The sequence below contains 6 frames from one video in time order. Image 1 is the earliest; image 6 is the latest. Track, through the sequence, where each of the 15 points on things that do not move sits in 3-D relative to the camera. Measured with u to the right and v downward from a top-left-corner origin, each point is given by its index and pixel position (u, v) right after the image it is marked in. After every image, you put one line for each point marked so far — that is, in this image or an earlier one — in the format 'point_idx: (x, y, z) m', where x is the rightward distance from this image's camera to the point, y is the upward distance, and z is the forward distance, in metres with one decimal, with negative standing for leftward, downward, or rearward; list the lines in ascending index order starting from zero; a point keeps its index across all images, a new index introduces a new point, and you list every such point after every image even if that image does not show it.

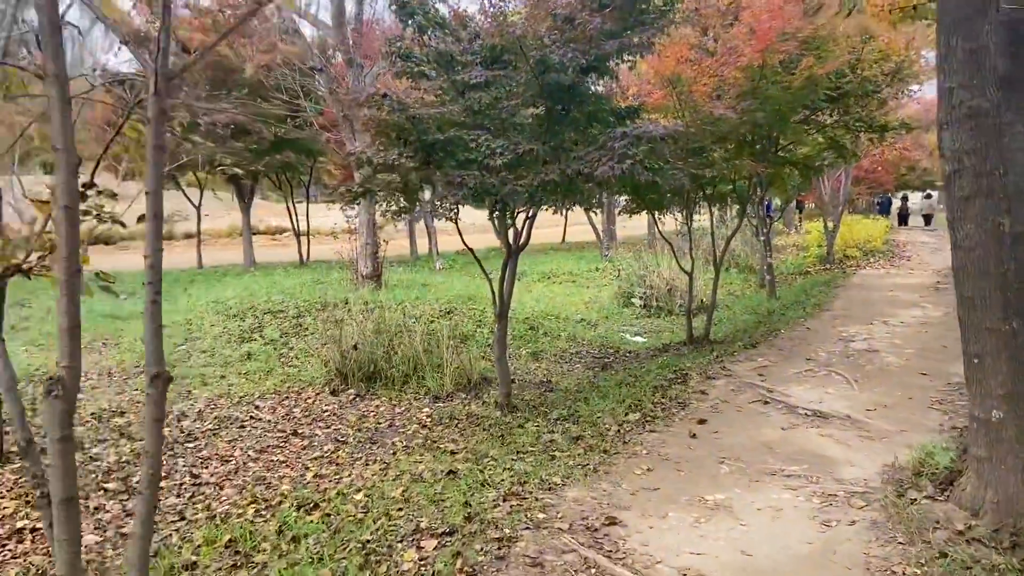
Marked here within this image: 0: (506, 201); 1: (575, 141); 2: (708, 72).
0: (0.0, +0.6, +5.2) m
1: (+0.4, +1.0, +5.6) m
2: (+1.8, +2.0, +7.5) m
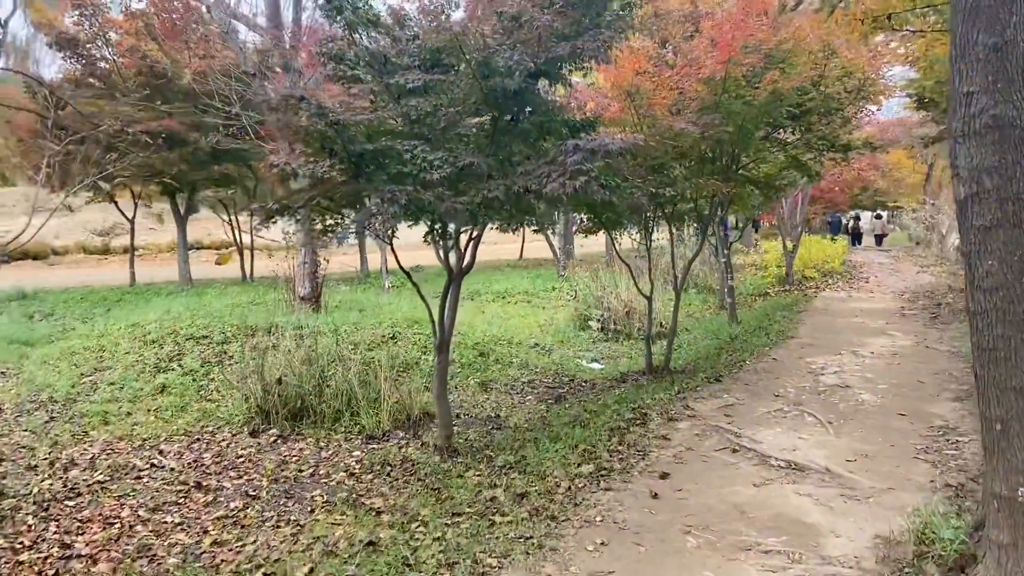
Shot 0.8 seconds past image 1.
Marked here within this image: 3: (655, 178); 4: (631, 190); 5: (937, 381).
0: (-0.4, +0.4, +4.6) m
1: (+0.1, +0.8, +5.0) m
2: (+1.3, +1.7, +7.0) m
3: (+1.1, +0.8, +6.1) m
4: (+0.8, +0.7, +5.4) m
5: (+3.0, -0.6, +5.7) m
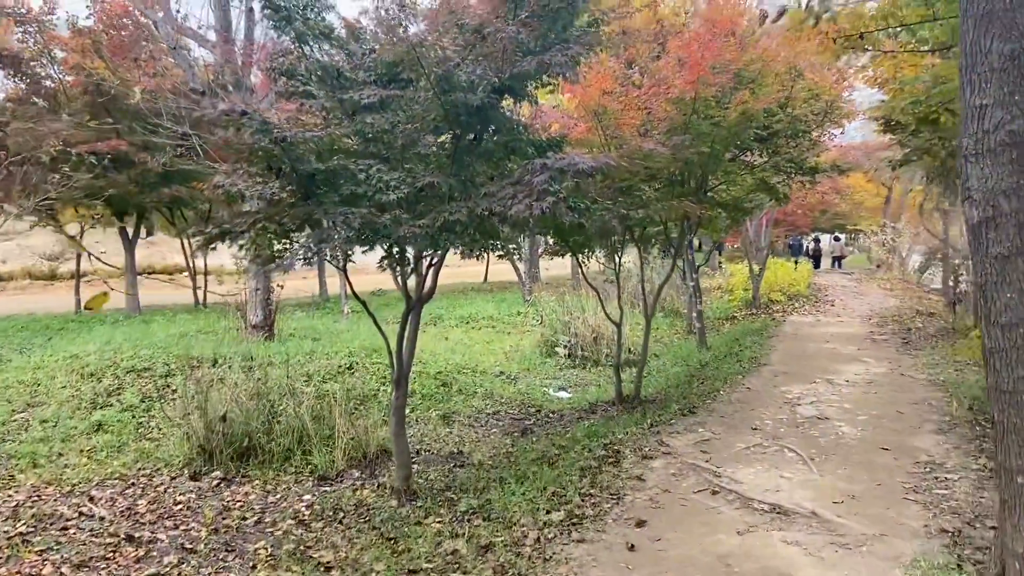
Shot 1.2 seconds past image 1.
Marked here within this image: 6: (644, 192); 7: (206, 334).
0: (-0.6, +0.2, +4.3) m
1: (-0.1, +0.7, +4.7) m
2: (+1.0, +1.5, +6.7) m
3: (+0.8, +0.6, +5.8) m
4: (+0.6, +0.5, +5.2) m
5: (+2.7, -0.8, +5.4) m
6: (+1.0, +0.7, +6.1) m
7: (-3.5, -0.5, +9.3) m
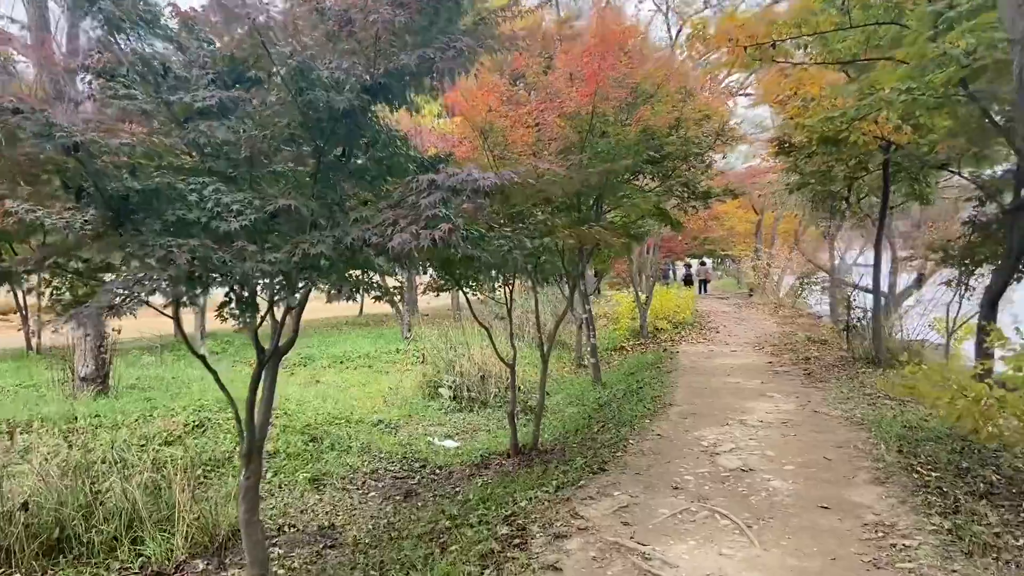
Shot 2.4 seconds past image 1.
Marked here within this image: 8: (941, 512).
0: (-1.1, 0.0, +3.3) m
1: (-0.7, +0.4, +3.8) m
2: (+0.1, +1.2, +6.1) m
3: (0.0, +0.4, +5.1) m
4: (-0.1, +0.2, +4.4) m
5: (+2.0, -1.0, +4.9) m
6: (+0.2, +0.5, +5.4) m
7: (-4.7, -1.0, +7.8) m
8: (+2.1, -1.1, +3.9) m
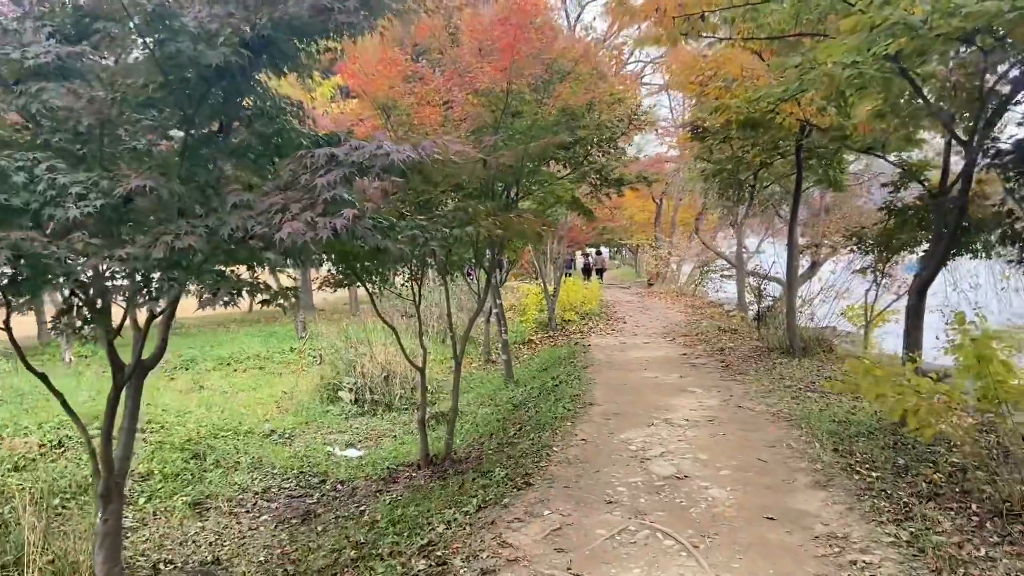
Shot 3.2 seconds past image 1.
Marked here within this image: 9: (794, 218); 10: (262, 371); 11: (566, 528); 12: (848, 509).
0: (-1.4, 0.0, +2.6) m
1: (-1.1, +0.4, +3.2) m
2: (-0.5, +1.3, +5.5) m
3: (-0.5, +0.4, +4.5) m
4: (-0.5, +0.3, +3.8) m
5: (+1.5, -1.0, +4.7) m
6: (-0.4, +0.5, +4.8) m
7: (-5.5, -1.0, +6.7) m
8: (+1.7, -1.0, +3.7) m
9: (+2.7, +0.7, +7.9) m
10: (-3.1, -1.0, +9.9) m
11: (+0.2, -1.1, +3.7) m
12: (+1.6, -1.0, +3.8) m
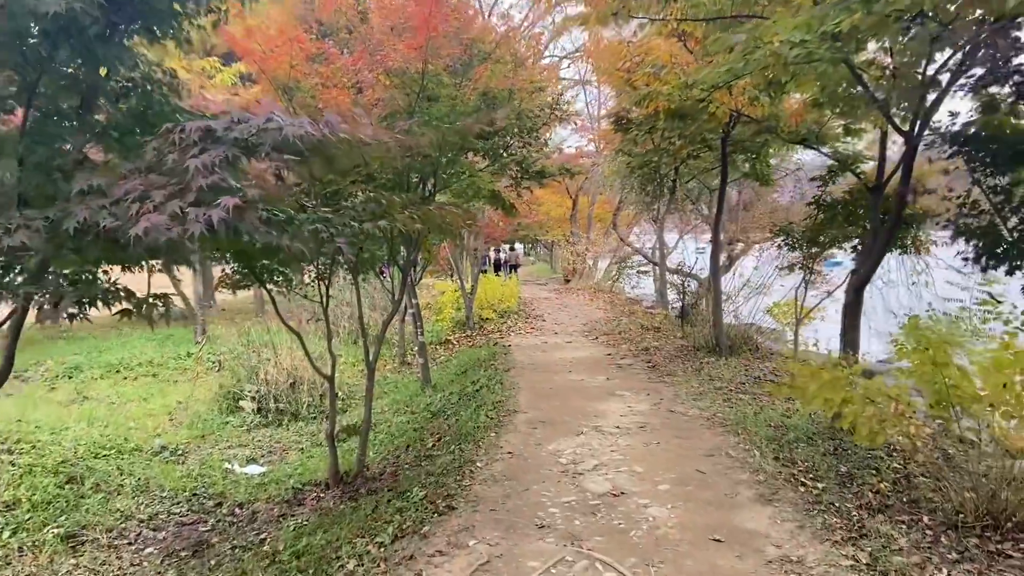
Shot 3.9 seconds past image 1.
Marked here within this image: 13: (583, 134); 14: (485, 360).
0: (-1.6, 0.0, +2.0) m
1: (-1.3, +0.4, +2.6) m
2: (-1.1, +1.3, +5.0) m
3: (-0.9, +0.4, +4.0) m
4: (-0.8, +0.2, +3.3) m
5: (+1.1, -1.0, +4.4) m
6: (-0.8, +0.5, +4.3) m
7: (-6.1, -1.0, +5.6) m
8: (+1.4, -1.0, +3.4) m
9: (+2.0, +0.7, +7.7) m
10: (-4.0, -1.0, +9.1) m
11: (-0.1, -1.1, +3.3) m
12: (+1.2, -1.0, +3.5) m
13: (+1.0, +2.2, +11.6) m
14: (-0.3, -0.7, +8.4) m
